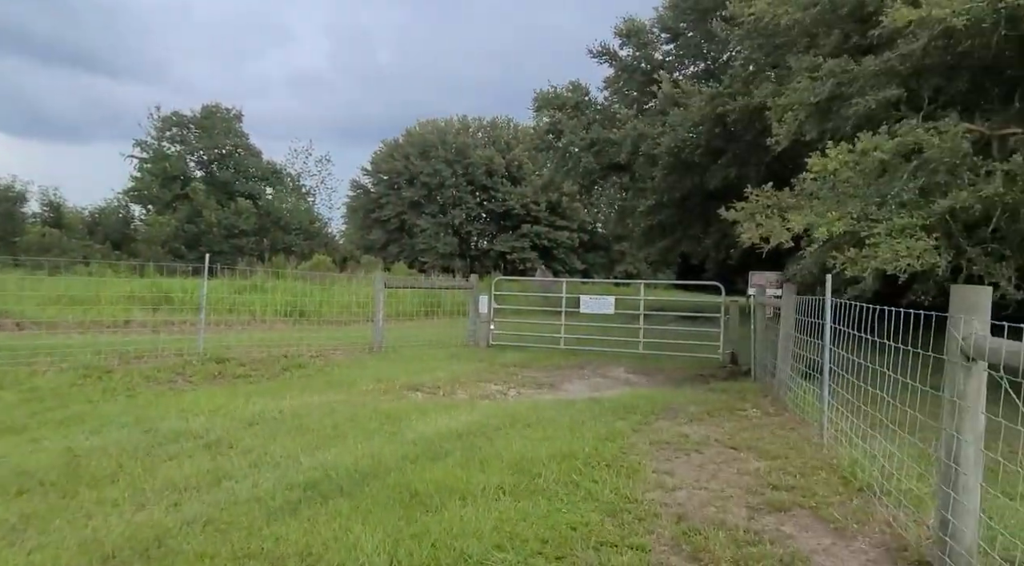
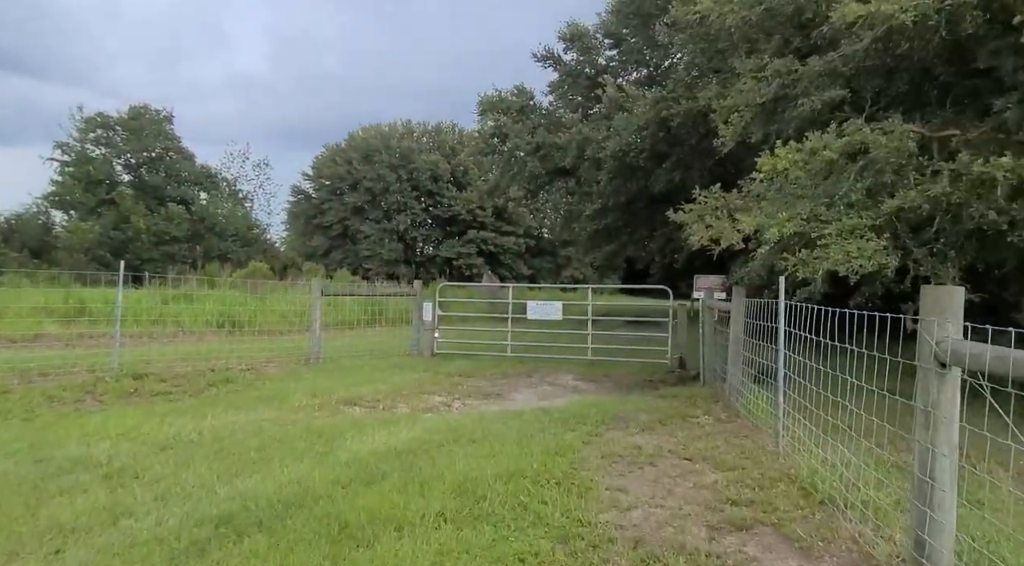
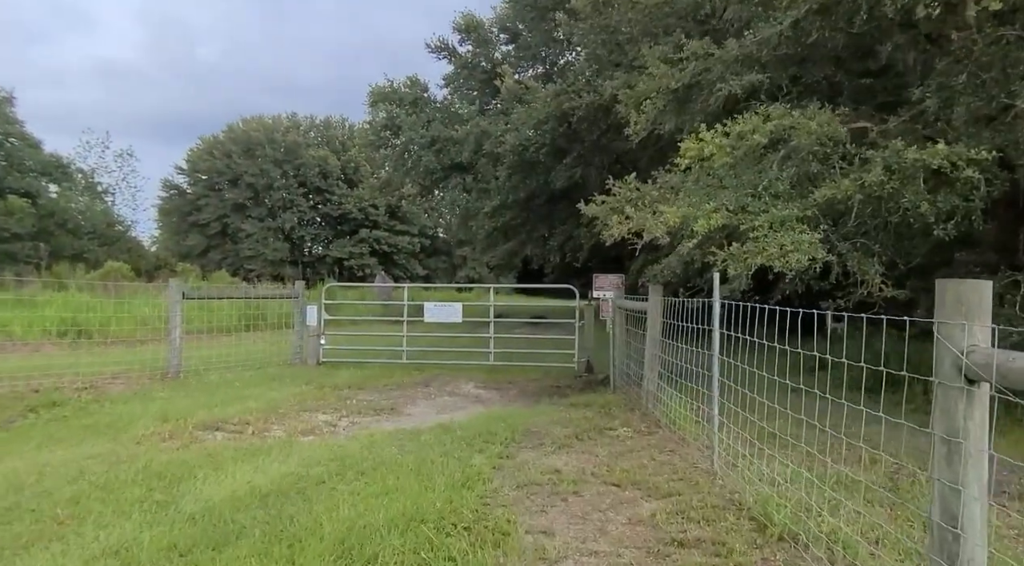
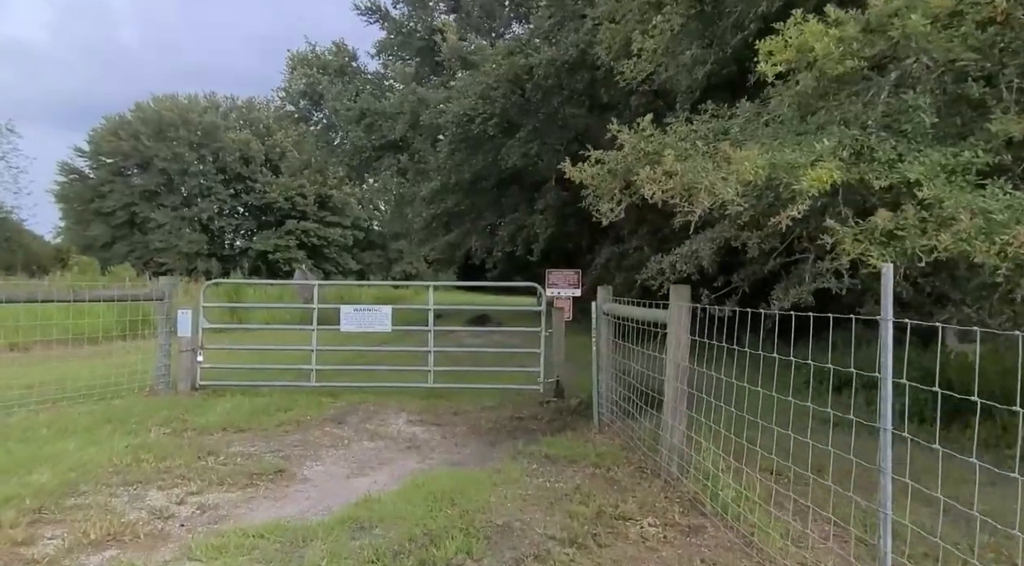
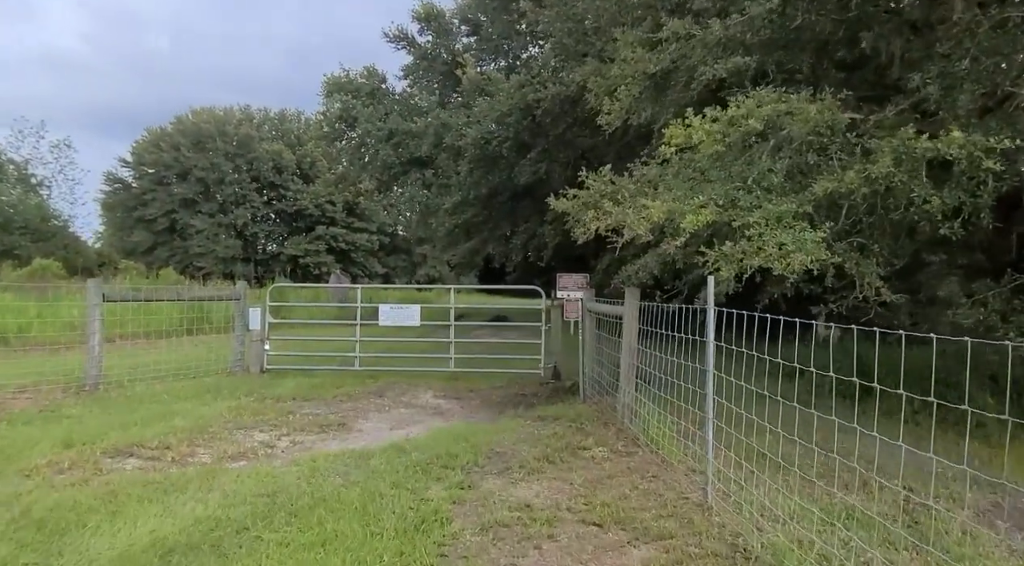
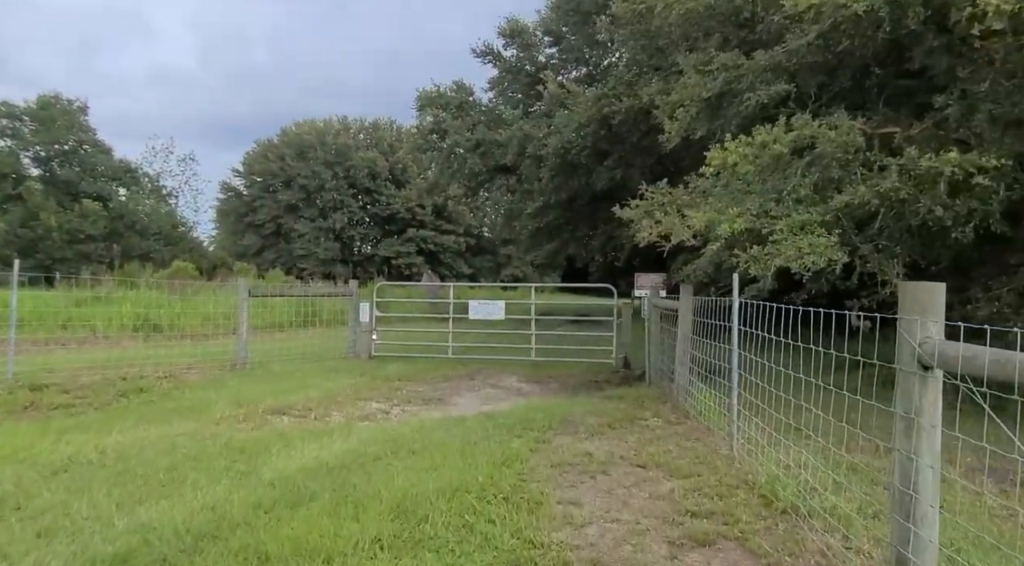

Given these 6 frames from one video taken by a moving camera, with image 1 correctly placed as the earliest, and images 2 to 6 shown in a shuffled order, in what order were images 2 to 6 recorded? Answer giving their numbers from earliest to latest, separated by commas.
2, 6, 3, 5, 4
